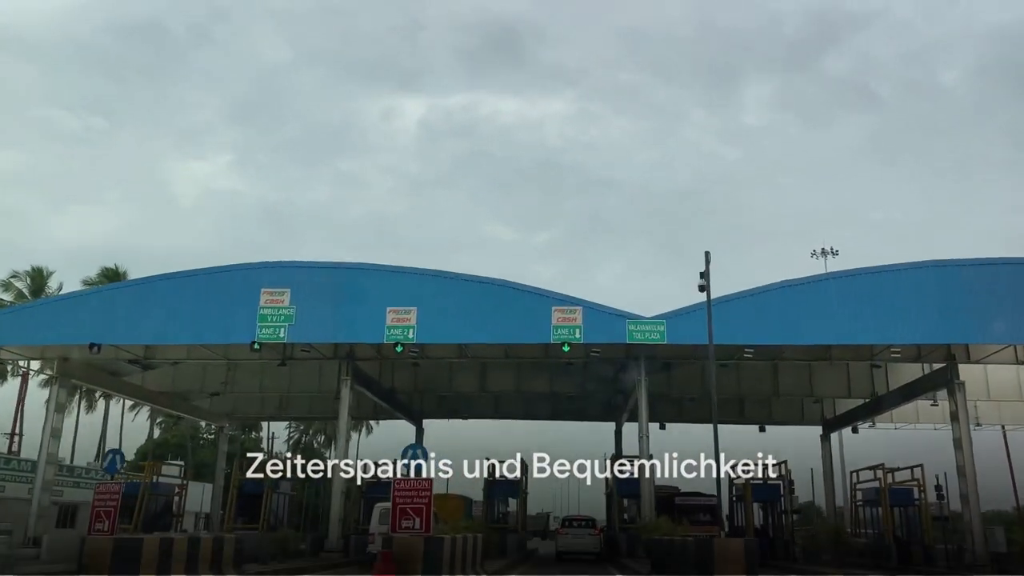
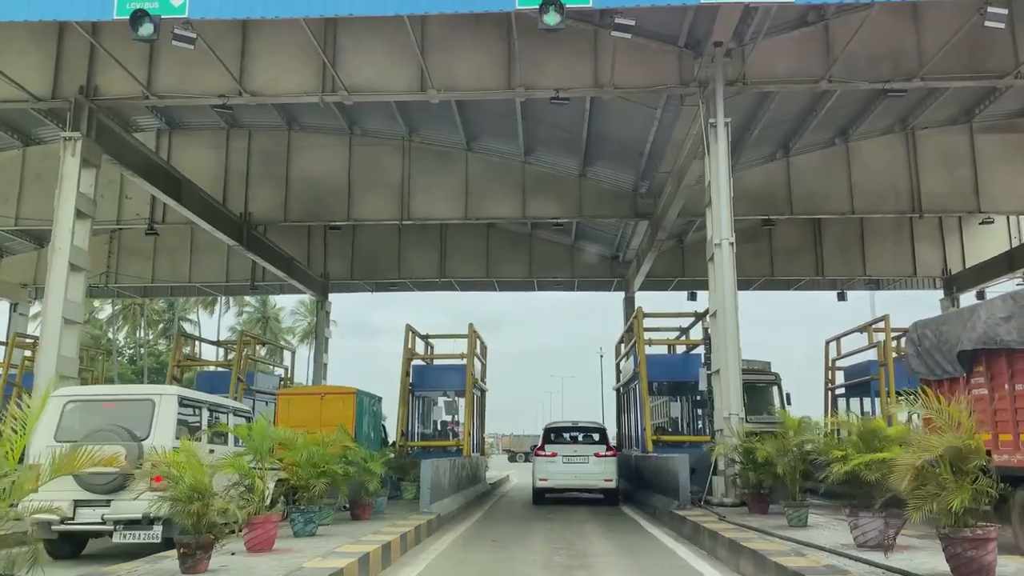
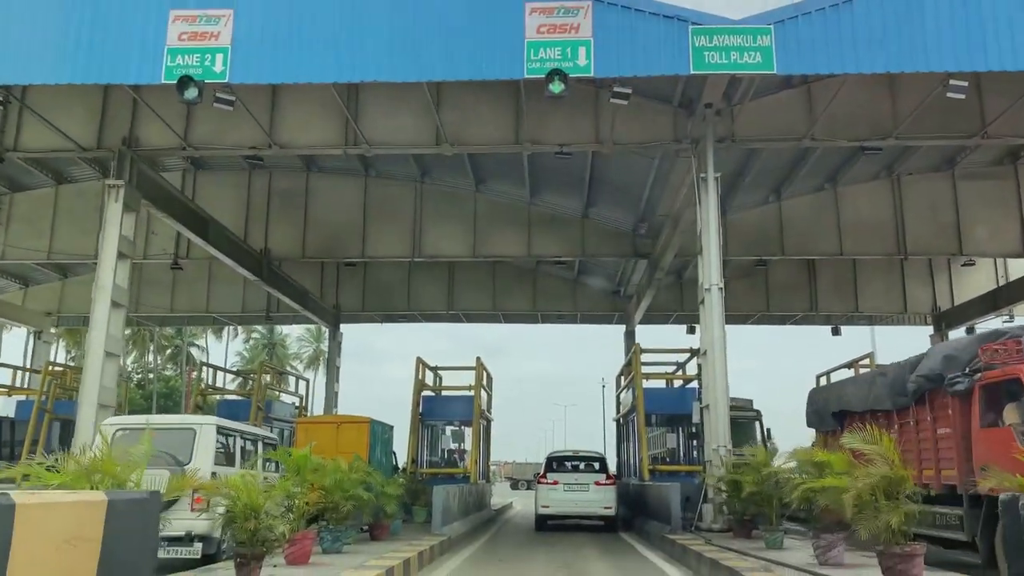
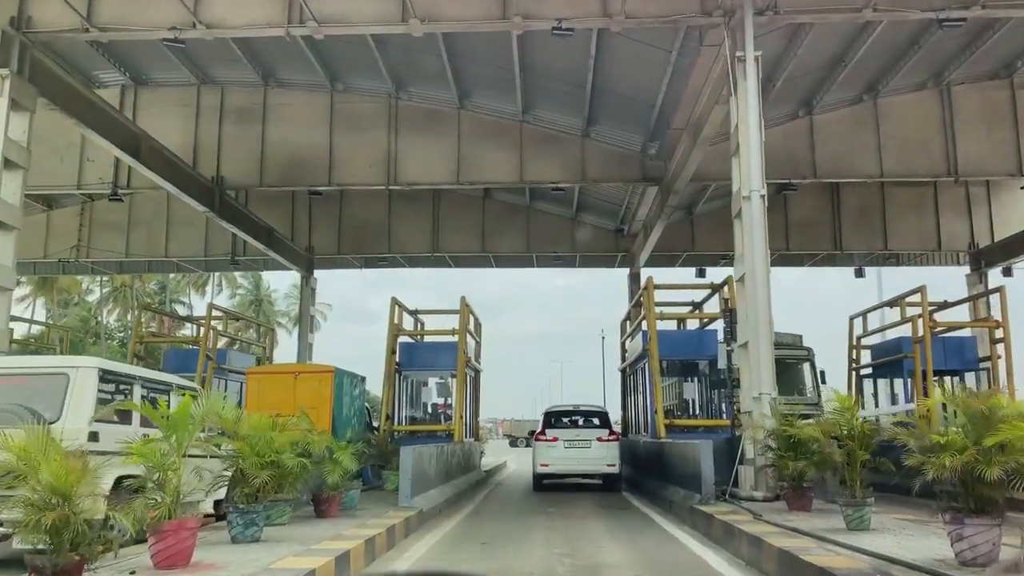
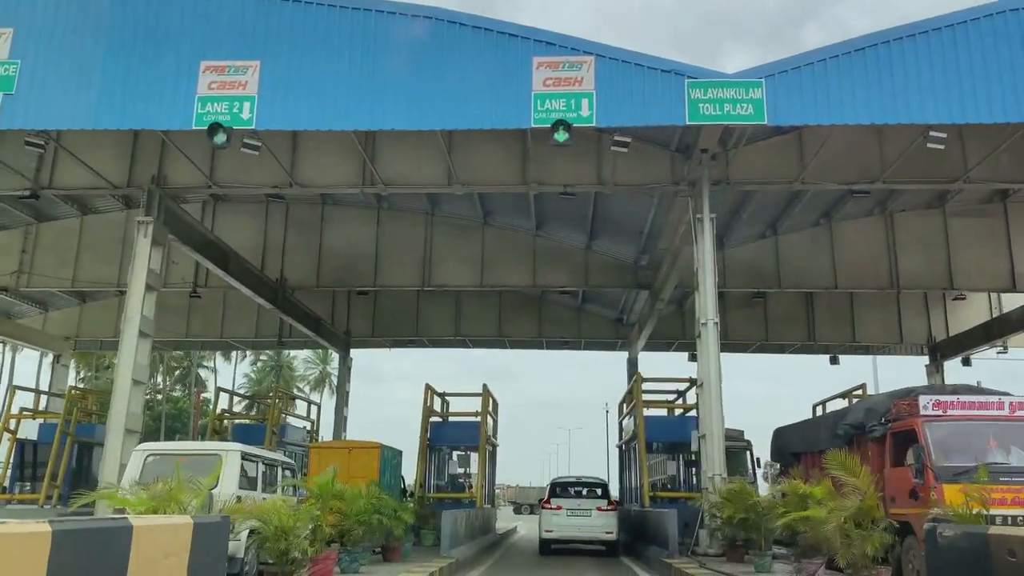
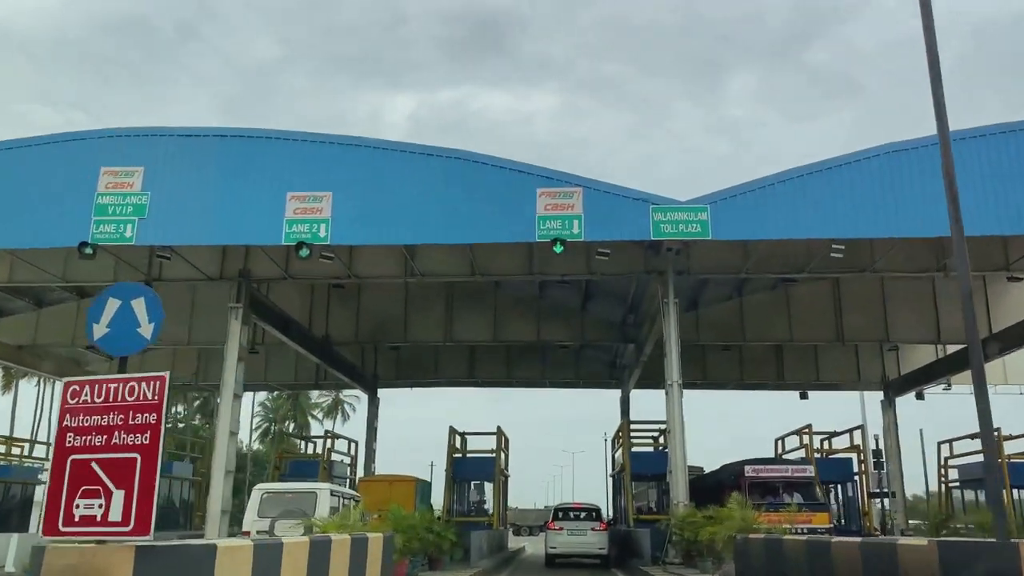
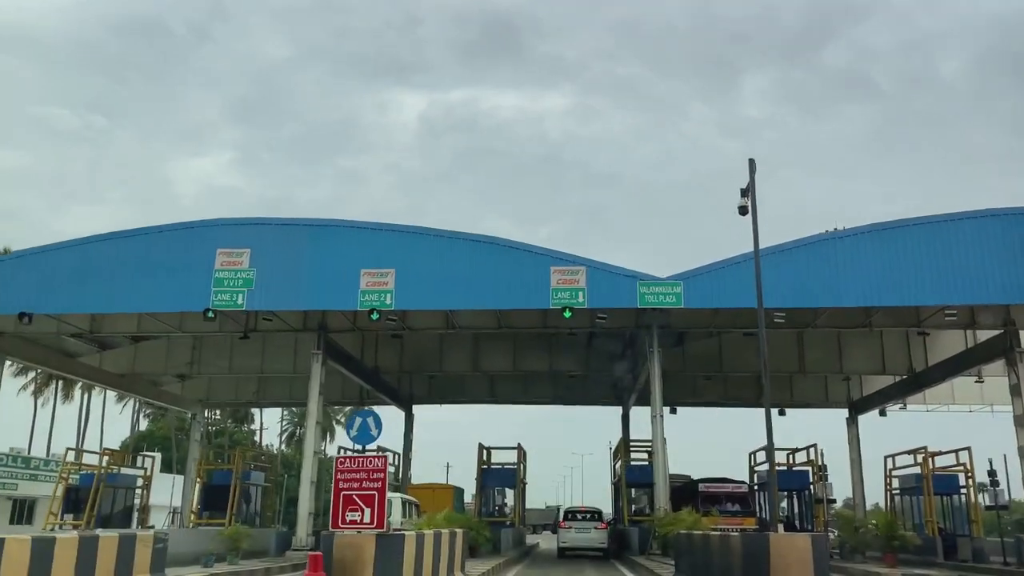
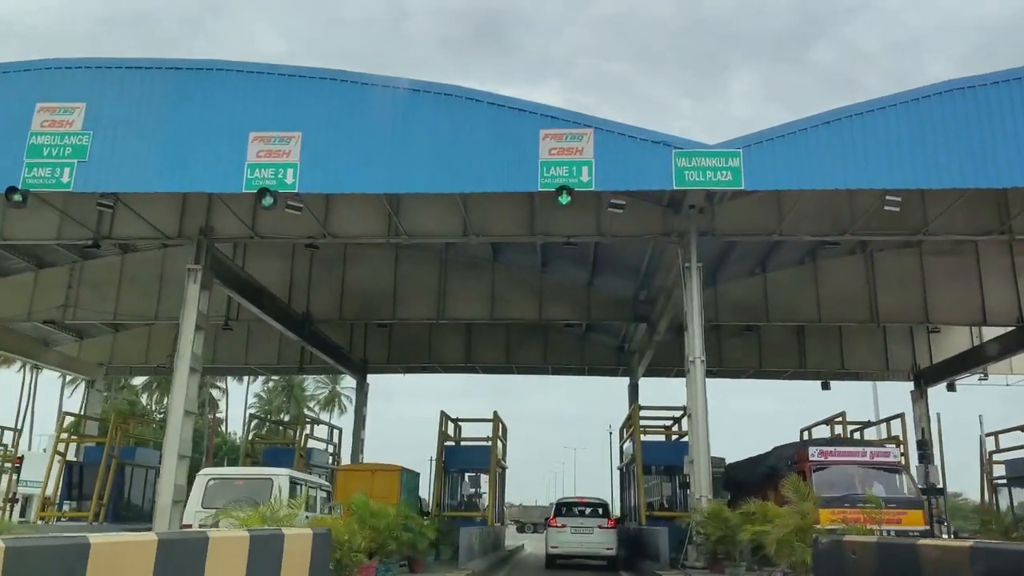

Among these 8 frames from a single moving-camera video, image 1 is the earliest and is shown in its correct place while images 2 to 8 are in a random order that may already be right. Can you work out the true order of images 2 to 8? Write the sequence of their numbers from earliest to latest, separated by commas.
7, 6, 8, 5, 3, 2, 4
